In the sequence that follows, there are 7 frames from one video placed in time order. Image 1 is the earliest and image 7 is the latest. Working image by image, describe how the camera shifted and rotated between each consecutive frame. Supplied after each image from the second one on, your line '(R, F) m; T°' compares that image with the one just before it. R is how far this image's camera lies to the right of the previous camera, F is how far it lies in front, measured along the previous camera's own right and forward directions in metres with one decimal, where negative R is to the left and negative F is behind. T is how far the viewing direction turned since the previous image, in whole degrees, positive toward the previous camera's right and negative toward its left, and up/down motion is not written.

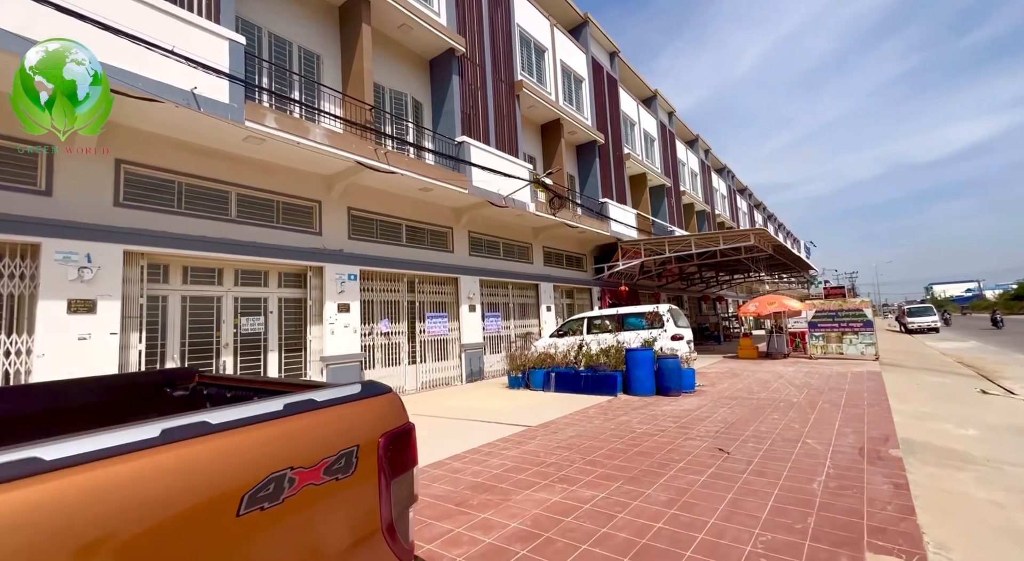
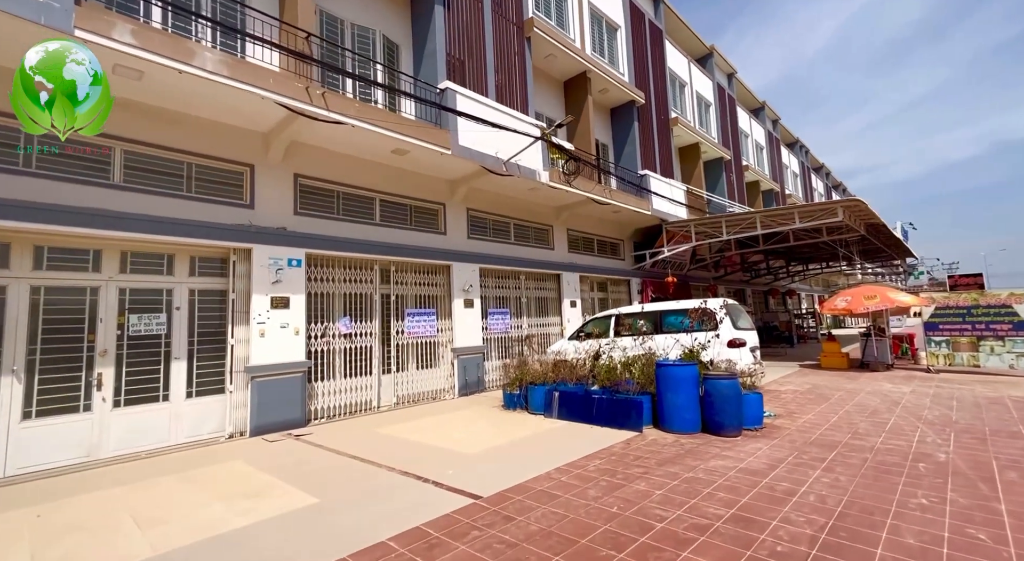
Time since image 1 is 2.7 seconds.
(+0.9, +2.7) m; -6°
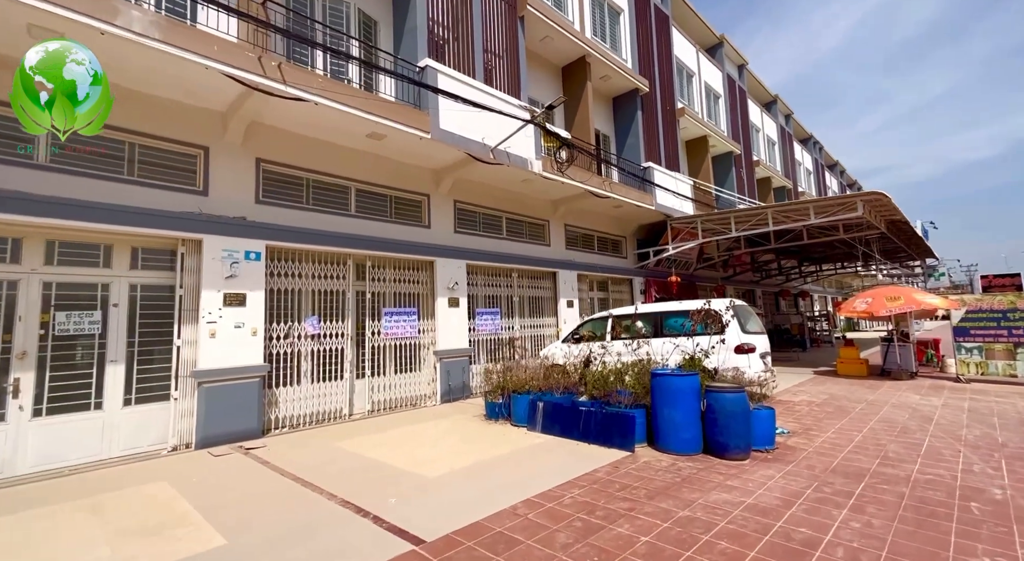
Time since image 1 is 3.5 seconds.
(+0.4, +0.8) m; -1°
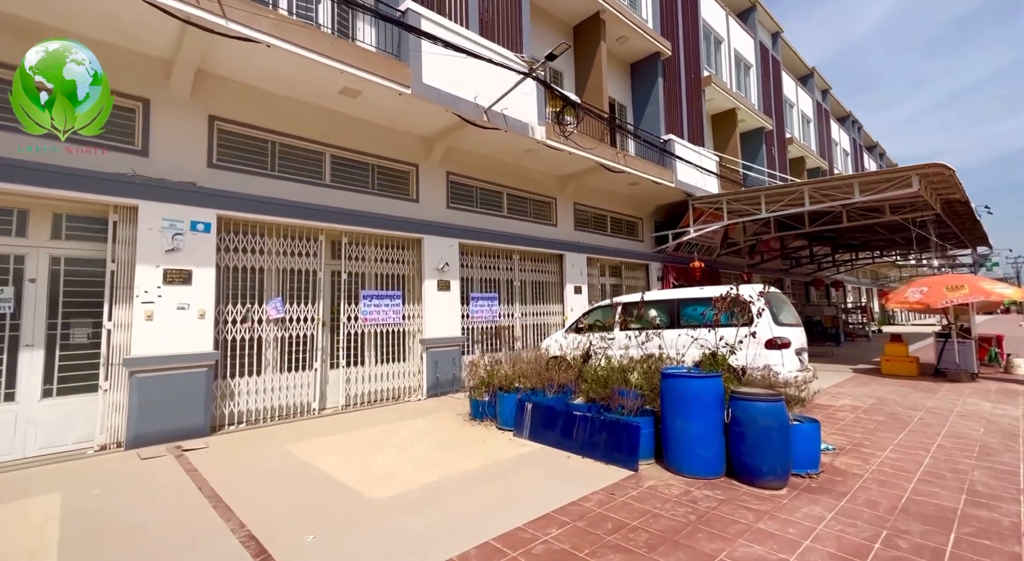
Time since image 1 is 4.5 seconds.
(+0.4, +1.1) m; -2°
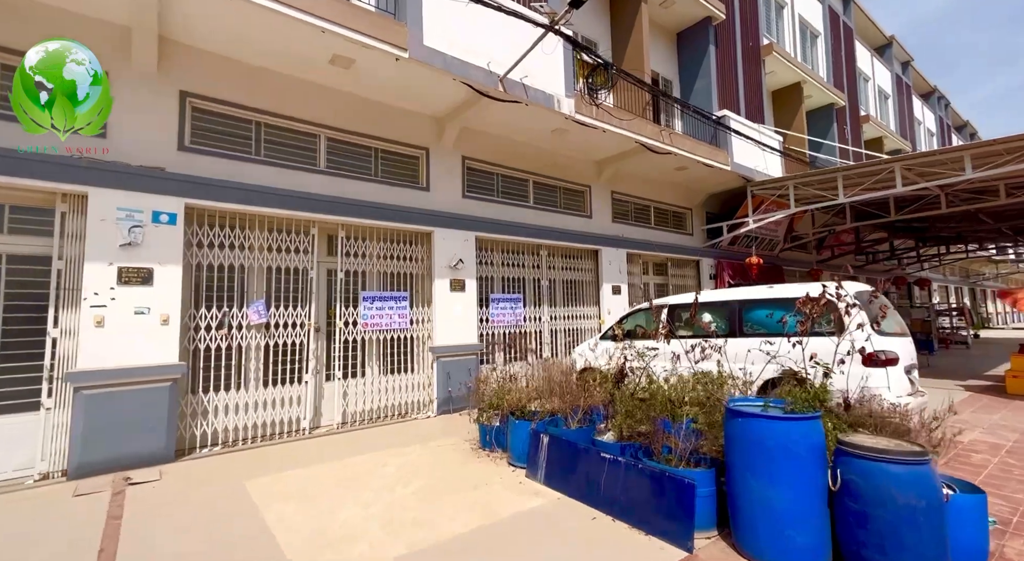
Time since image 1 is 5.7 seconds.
(+0.3, +1.2) m; -5°
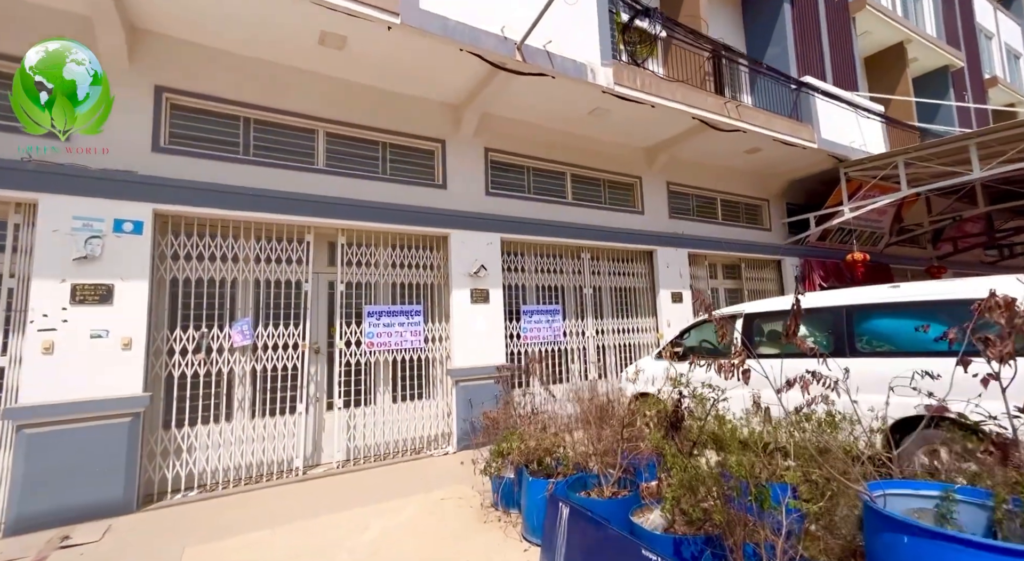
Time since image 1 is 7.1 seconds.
(+0.4, +1.2) m; -8°
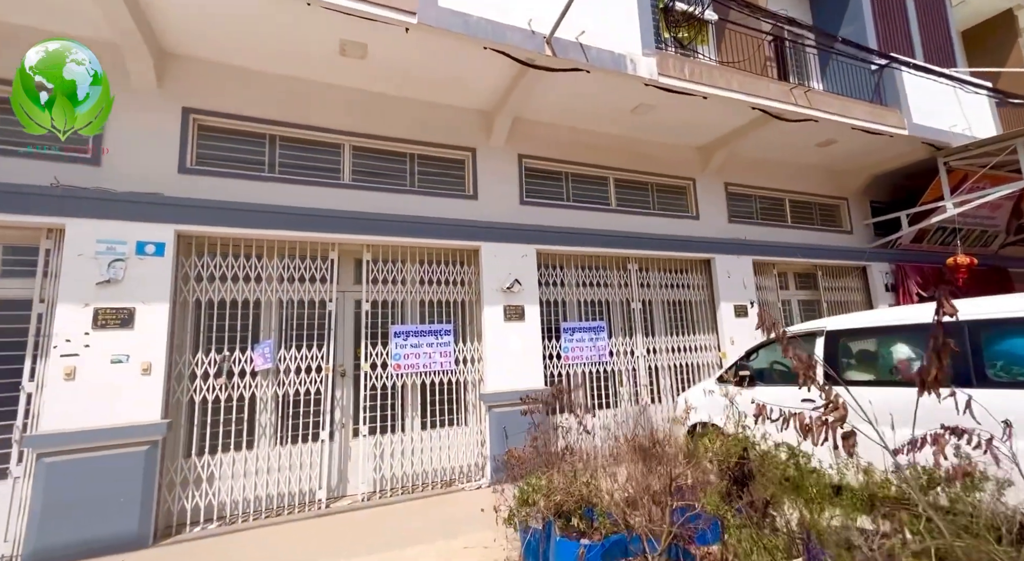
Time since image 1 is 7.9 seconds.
(+0.3, +0.5) m; -7°
